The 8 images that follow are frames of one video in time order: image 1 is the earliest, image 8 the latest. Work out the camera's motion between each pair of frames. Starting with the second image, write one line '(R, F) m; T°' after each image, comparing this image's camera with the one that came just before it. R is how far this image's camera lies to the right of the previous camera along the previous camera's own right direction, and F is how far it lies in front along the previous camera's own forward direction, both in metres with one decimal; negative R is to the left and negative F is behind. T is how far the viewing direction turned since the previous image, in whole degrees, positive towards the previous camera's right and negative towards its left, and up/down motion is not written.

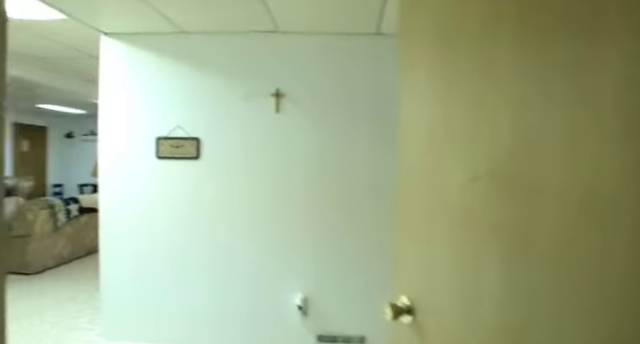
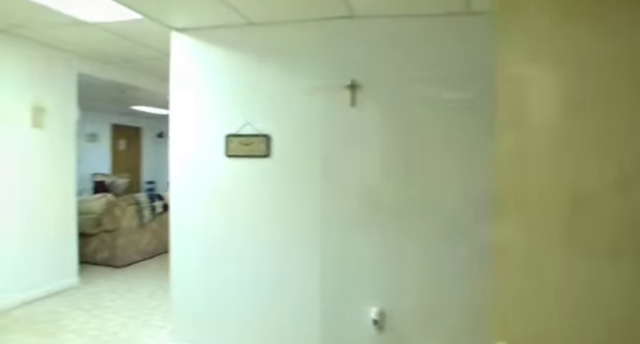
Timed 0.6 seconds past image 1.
(+0.1, +0.1) m; -9°
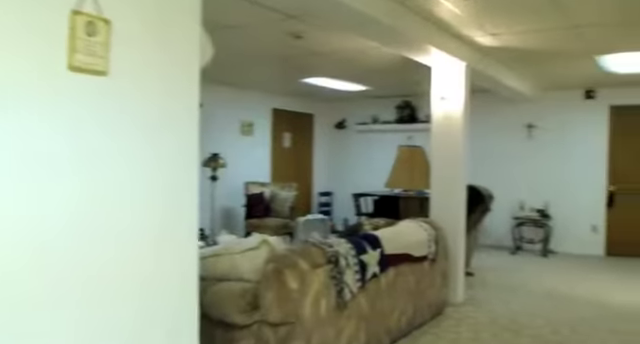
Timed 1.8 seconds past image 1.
(-0.2, +0.4) m; +7°
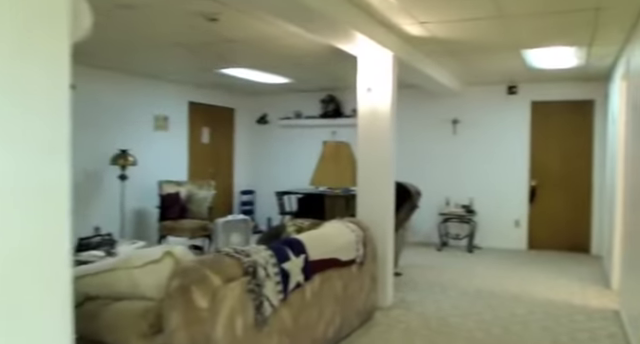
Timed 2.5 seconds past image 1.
(0.0, +0.4) m; +7°
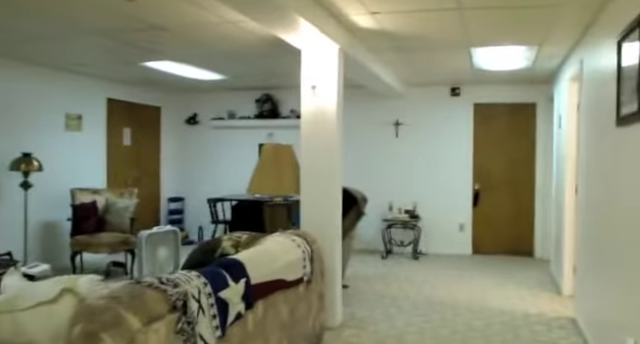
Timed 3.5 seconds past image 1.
(-0.1, +0.5) m; +7°
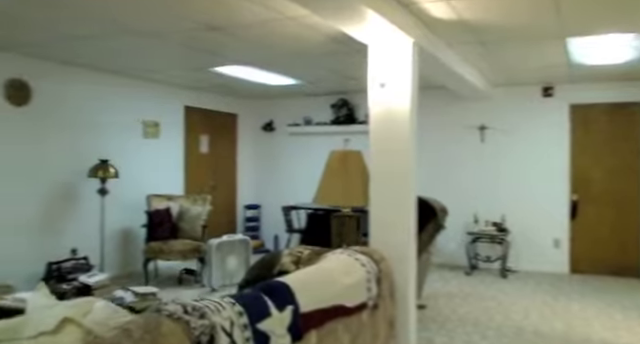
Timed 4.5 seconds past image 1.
(+0.1, +0.4) m; -9°
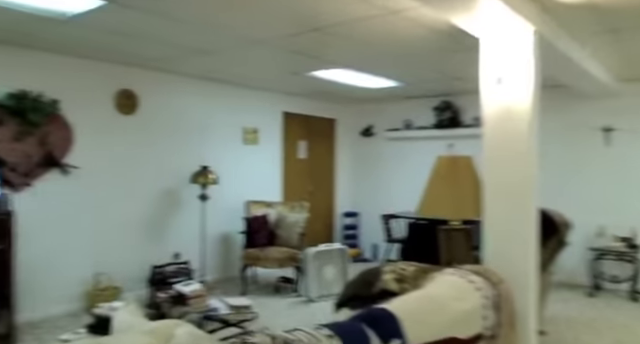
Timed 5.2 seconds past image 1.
(0.0, +0.3) m; -10°
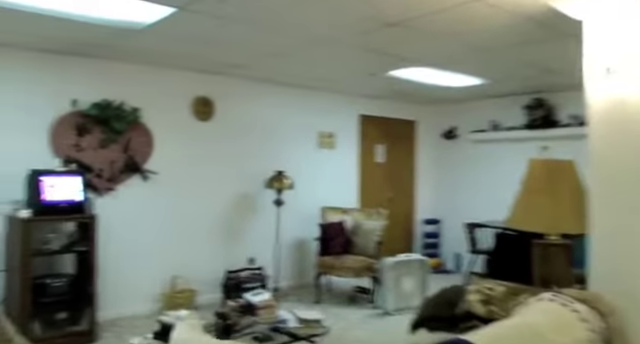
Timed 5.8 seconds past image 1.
(0.0, +0.3) m; -8°
